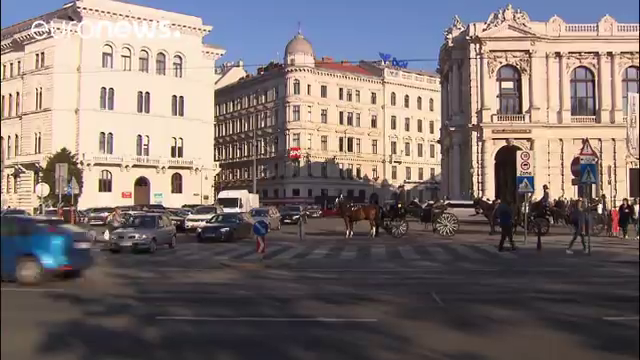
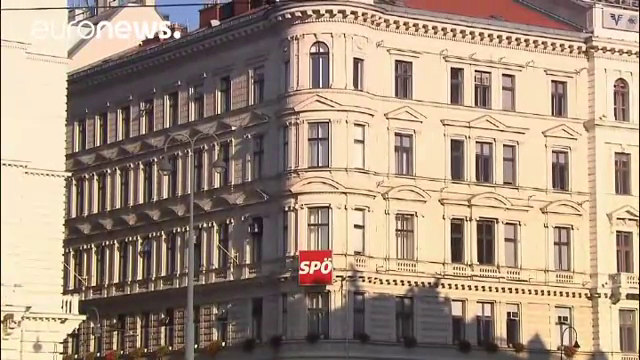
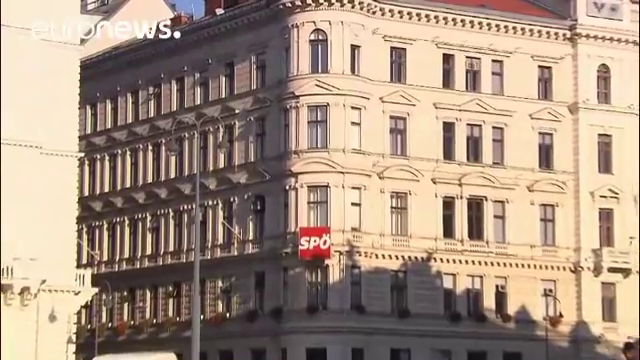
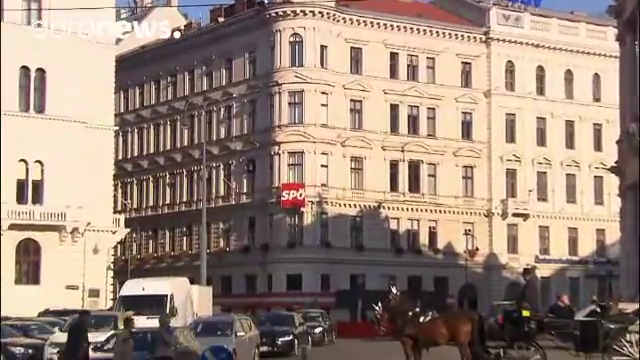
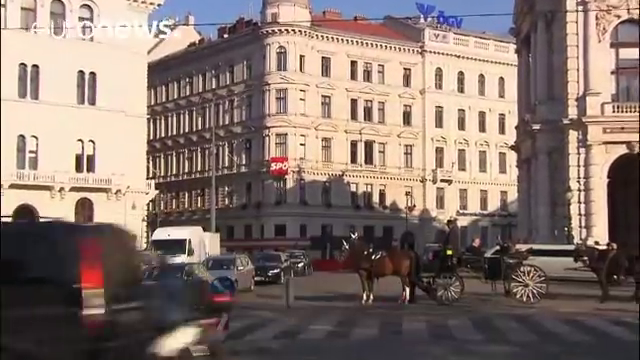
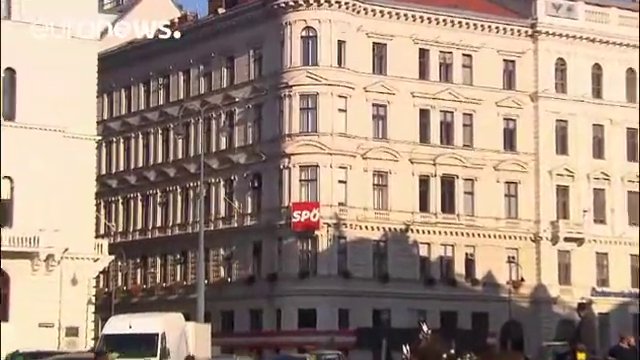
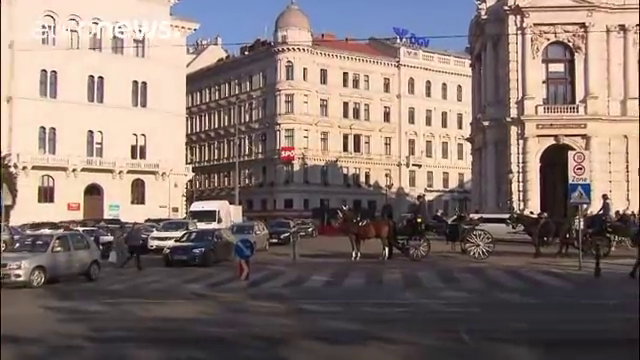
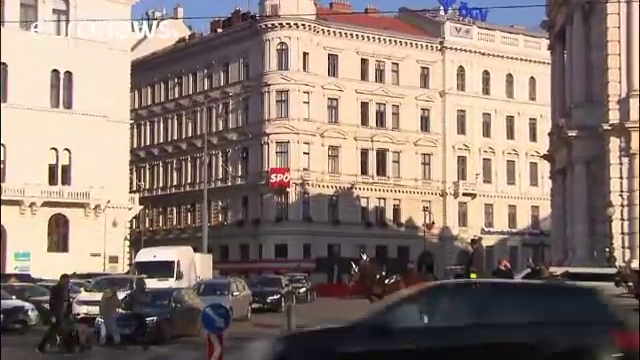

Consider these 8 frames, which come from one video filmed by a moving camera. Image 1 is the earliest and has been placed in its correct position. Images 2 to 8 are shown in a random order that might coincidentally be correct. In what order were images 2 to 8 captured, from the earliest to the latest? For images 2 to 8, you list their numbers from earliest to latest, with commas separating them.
7, 5, 8, 4, 6, 3, 2
